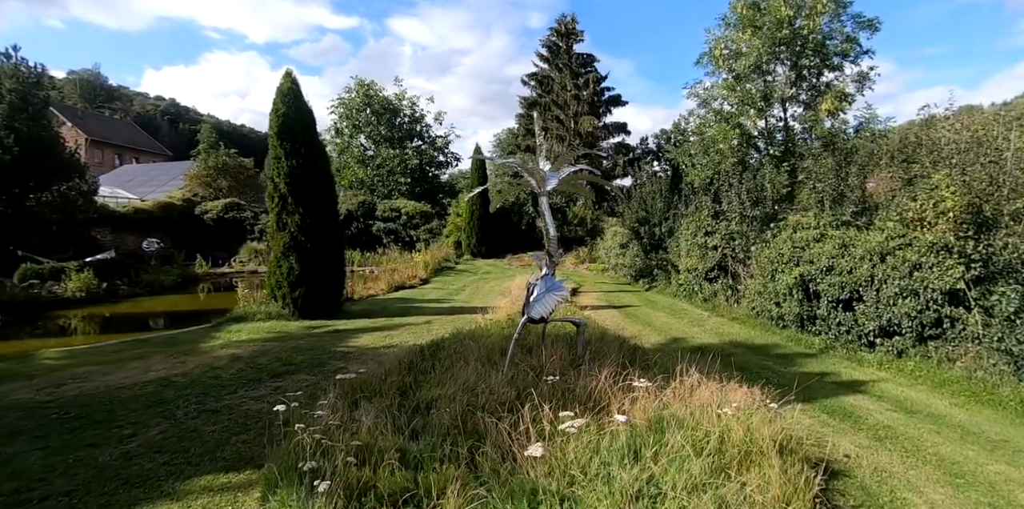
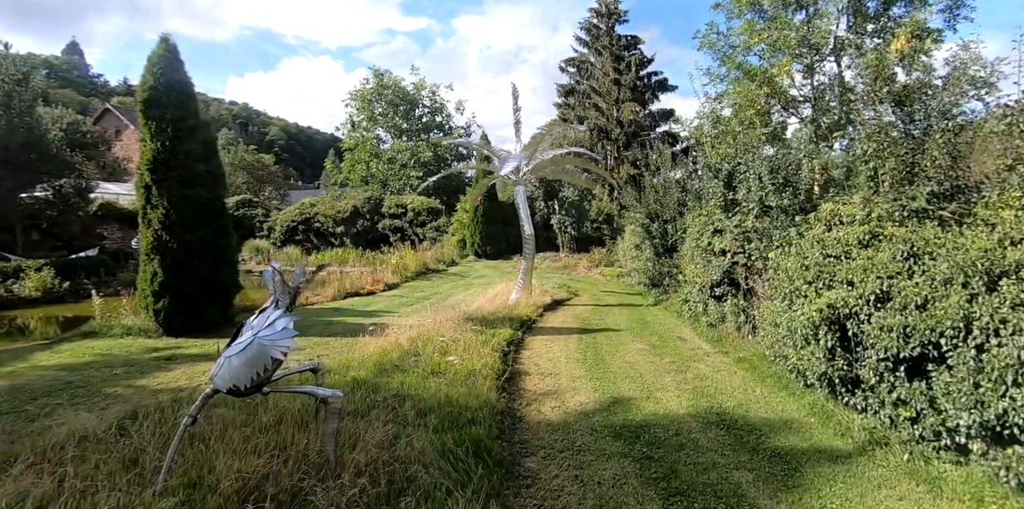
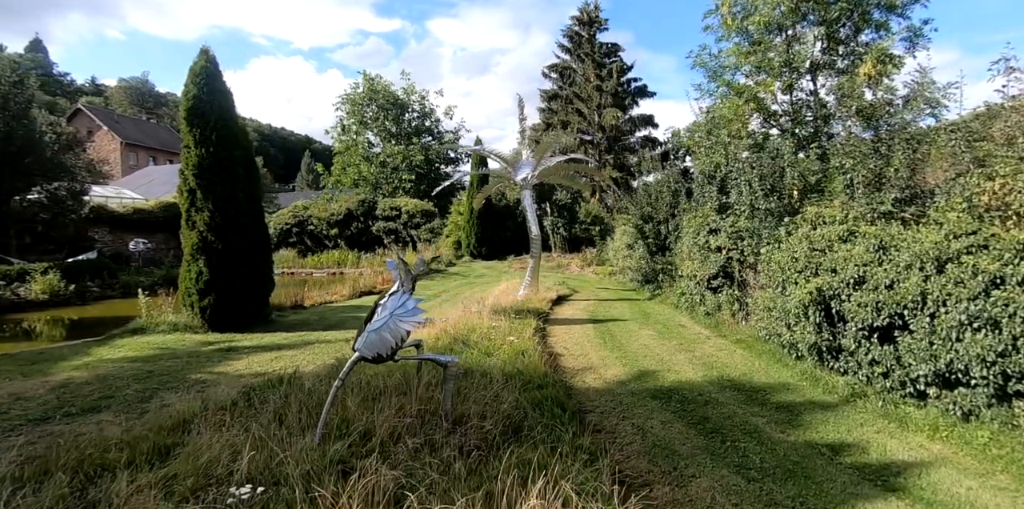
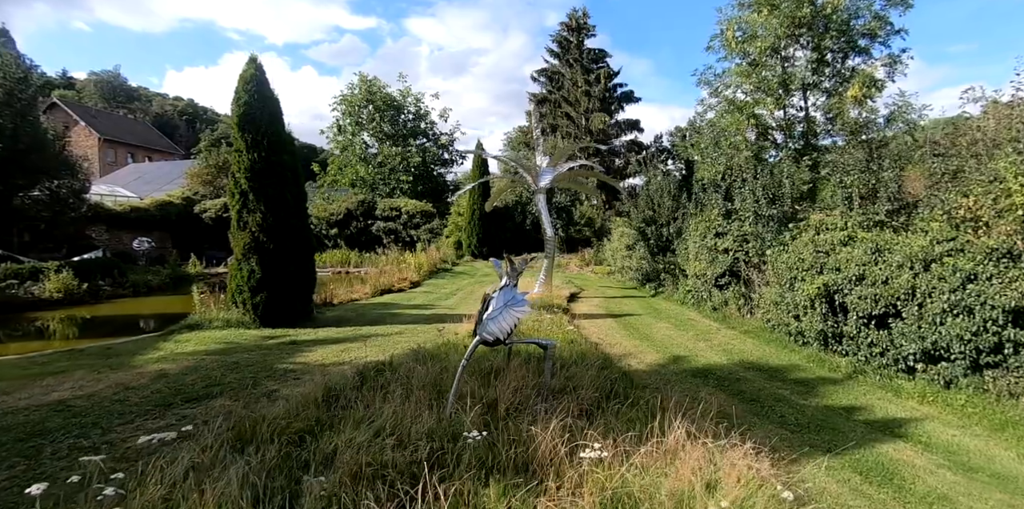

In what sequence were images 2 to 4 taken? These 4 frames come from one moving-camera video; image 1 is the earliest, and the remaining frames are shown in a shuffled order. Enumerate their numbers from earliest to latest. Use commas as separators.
4, 3, 2
